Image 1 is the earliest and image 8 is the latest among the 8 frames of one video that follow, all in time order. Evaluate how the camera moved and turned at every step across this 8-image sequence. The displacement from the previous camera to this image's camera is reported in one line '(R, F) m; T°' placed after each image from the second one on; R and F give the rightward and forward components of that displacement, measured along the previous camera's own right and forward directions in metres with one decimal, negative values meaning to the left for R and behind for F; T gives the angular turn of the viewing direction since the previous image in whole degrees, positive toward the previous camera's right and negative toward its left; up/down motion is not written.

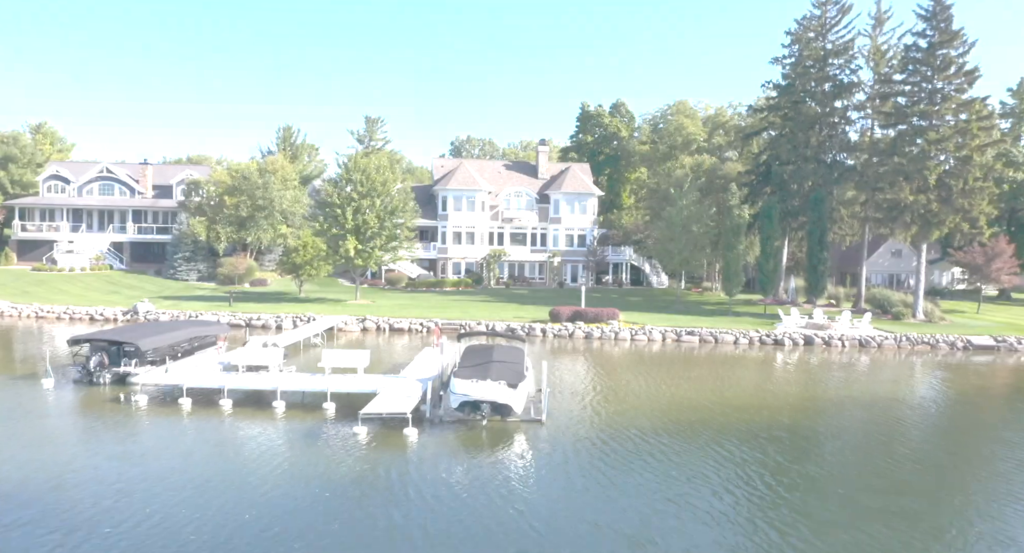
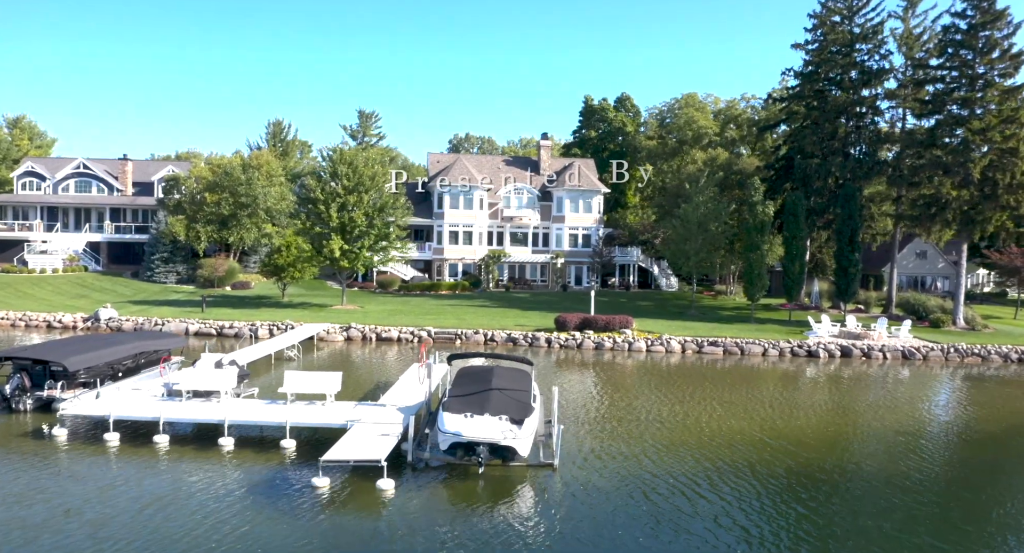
(-0.1, +3.7) m; 0°
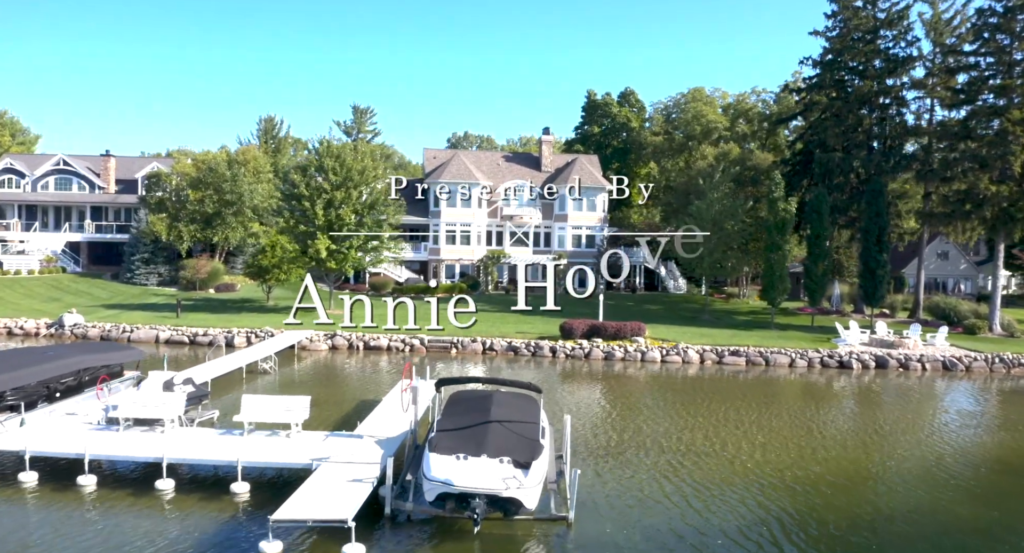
(-0.1, +2.8) m; 0°
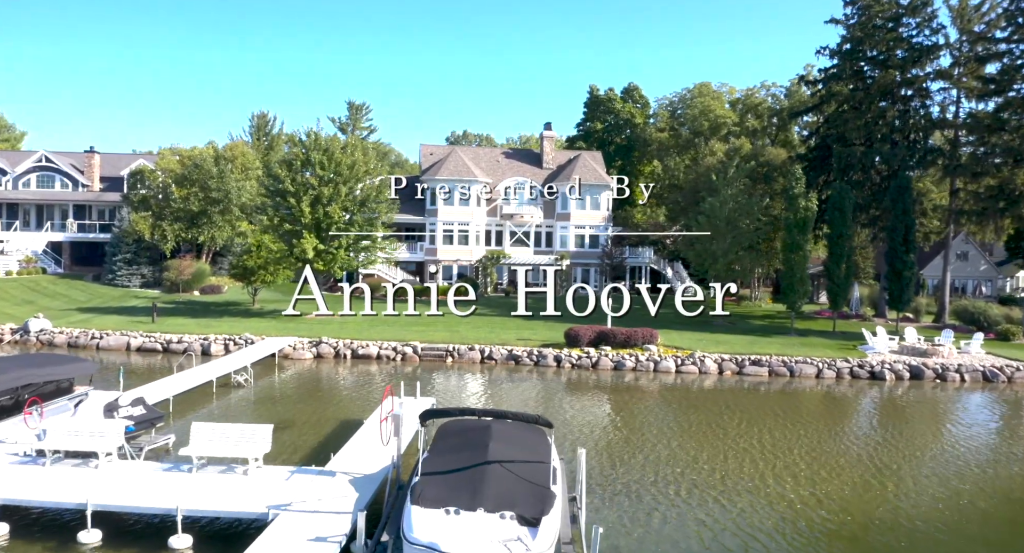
(-0.1, +2.3) m; 0°
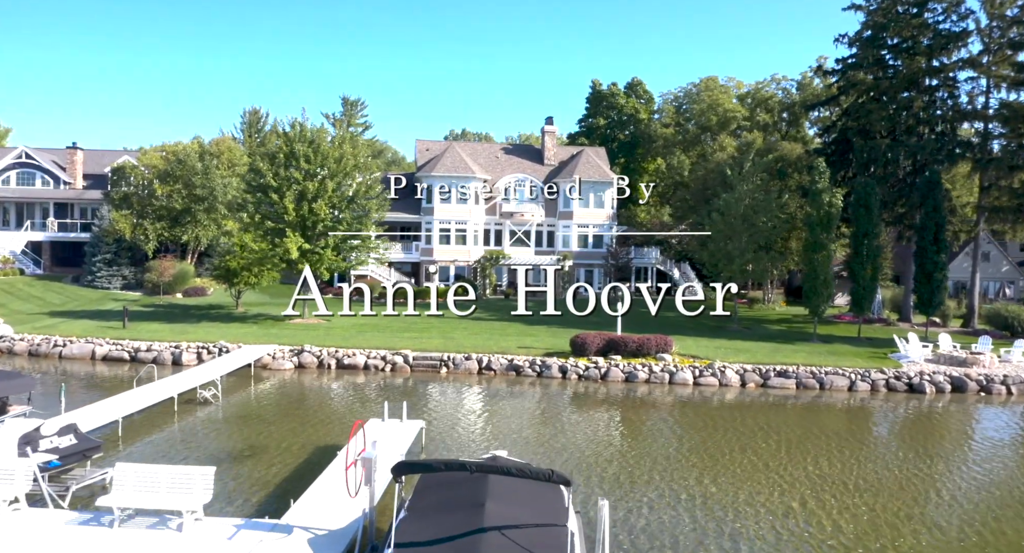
(0.0, +2.4) m; 0°
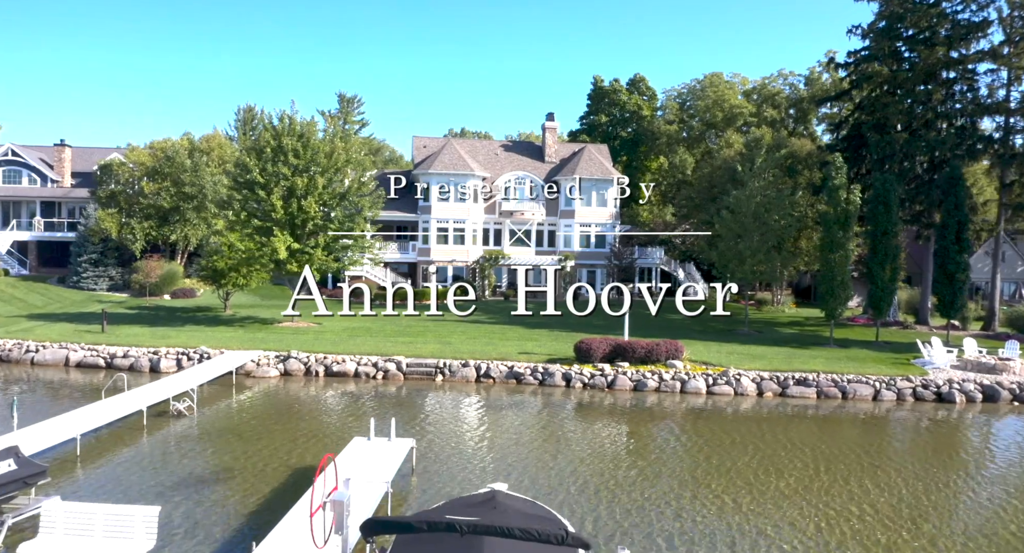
(0.0, +1.5) m; 0°
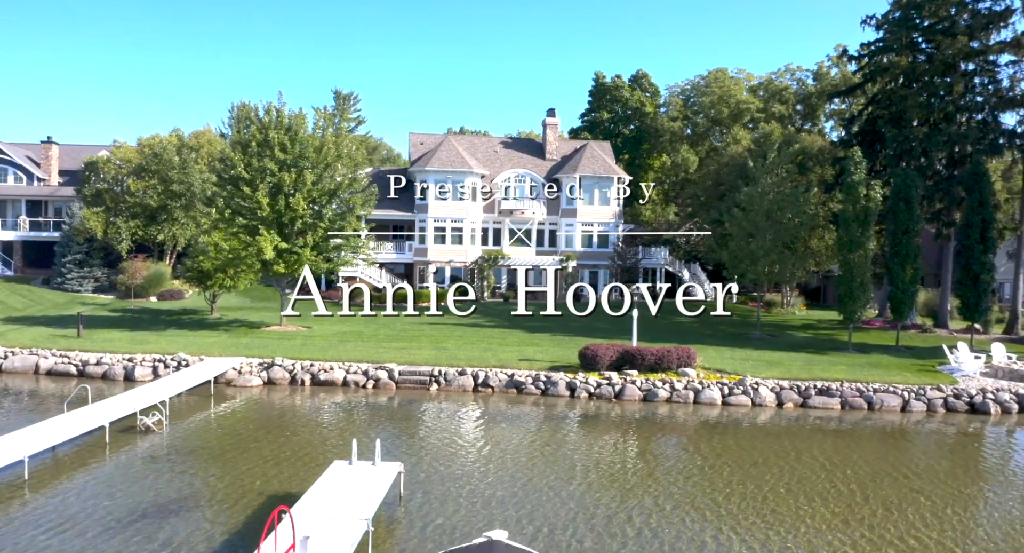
(0.0, +1.5) m; 0°
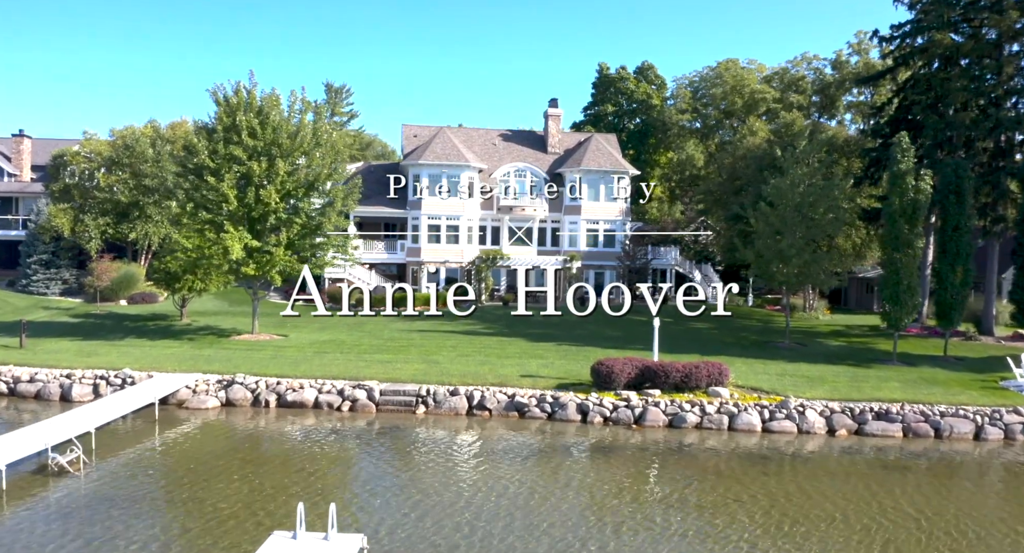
(0.0, +3.1) m; 0°
